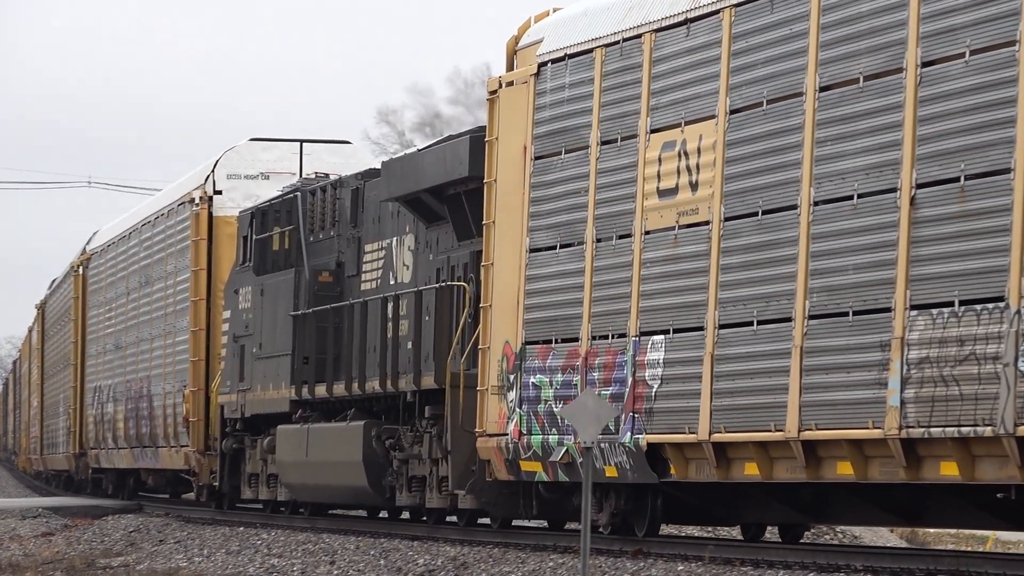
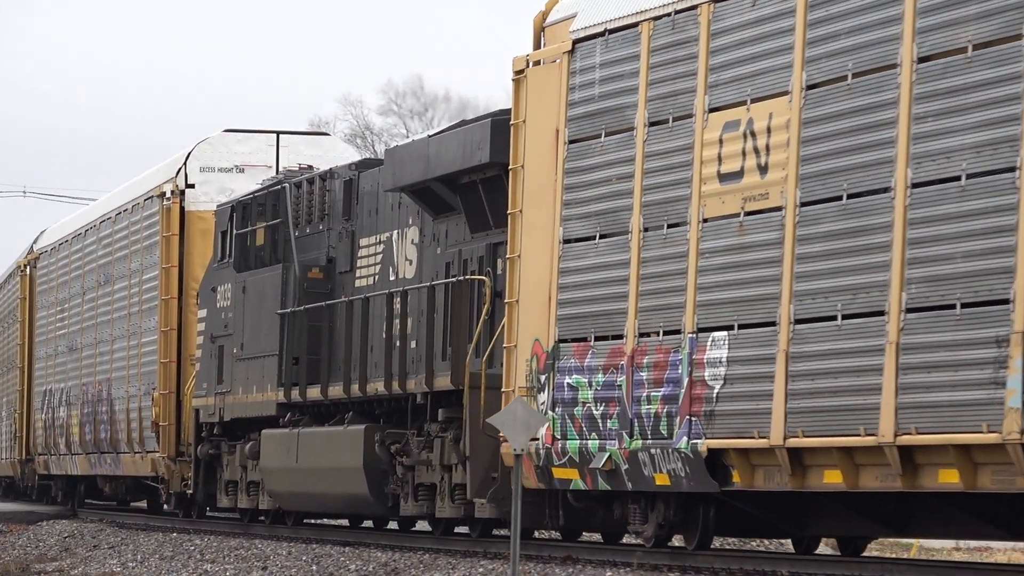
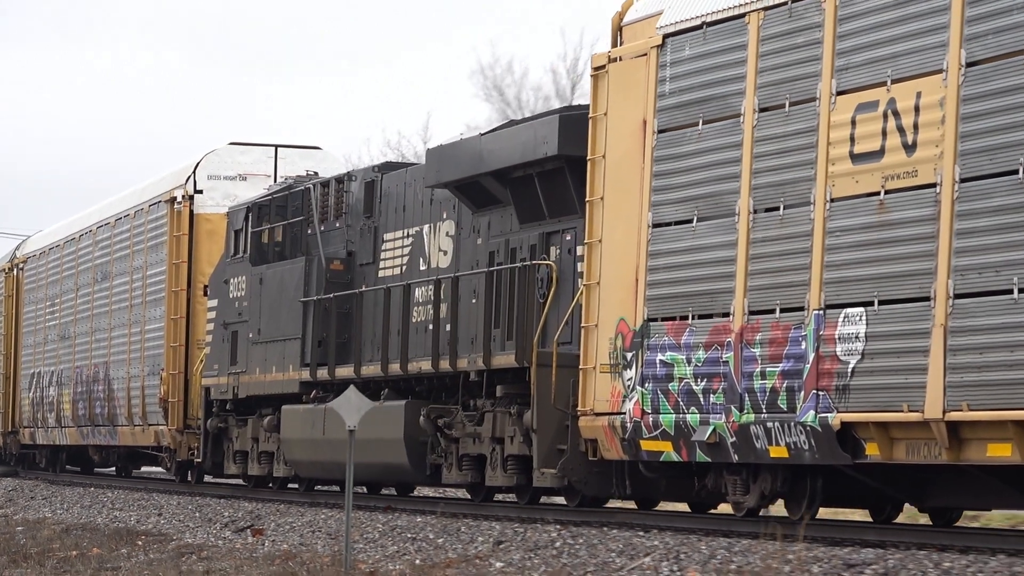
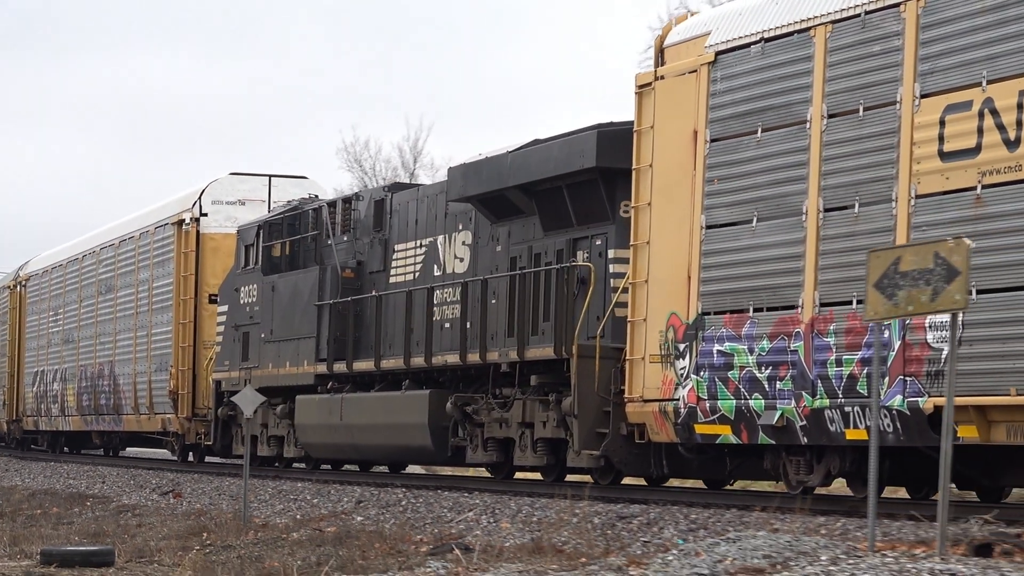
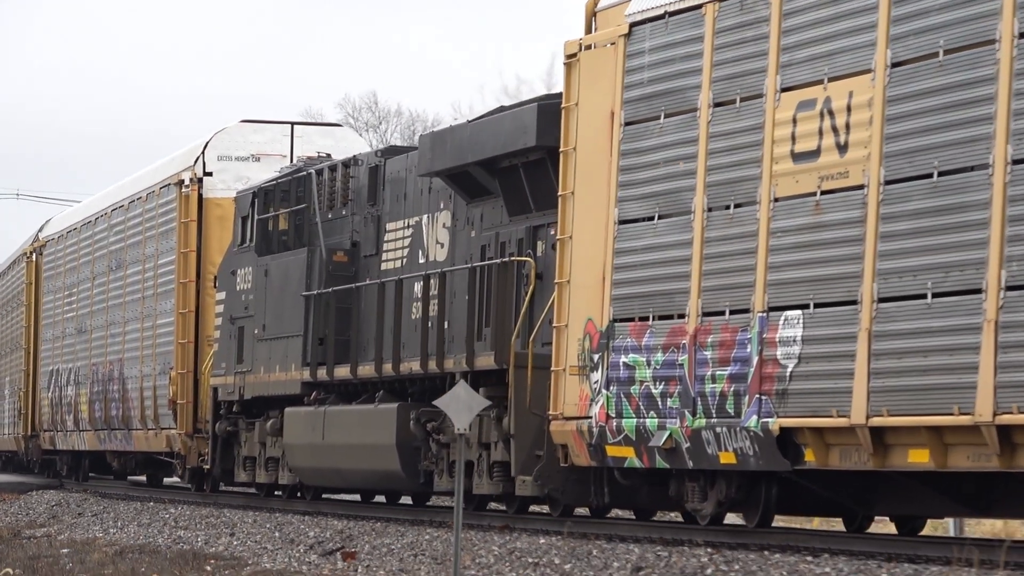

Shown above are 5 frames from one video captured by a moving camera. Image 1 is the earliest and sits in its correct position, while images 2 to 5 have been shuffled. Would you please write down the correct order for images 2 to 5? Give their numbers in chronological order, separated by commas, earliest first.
2, 5, 3, 4
